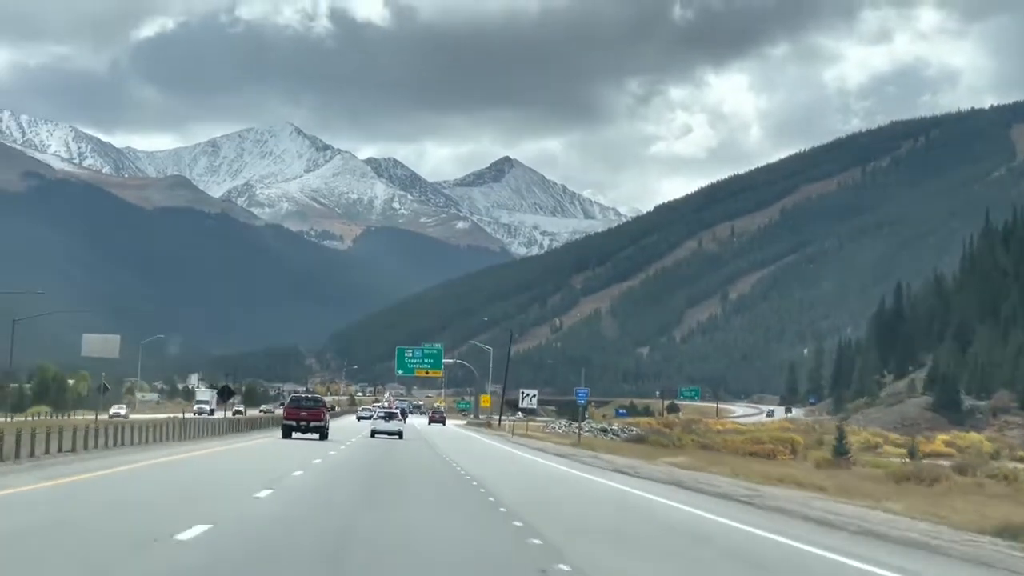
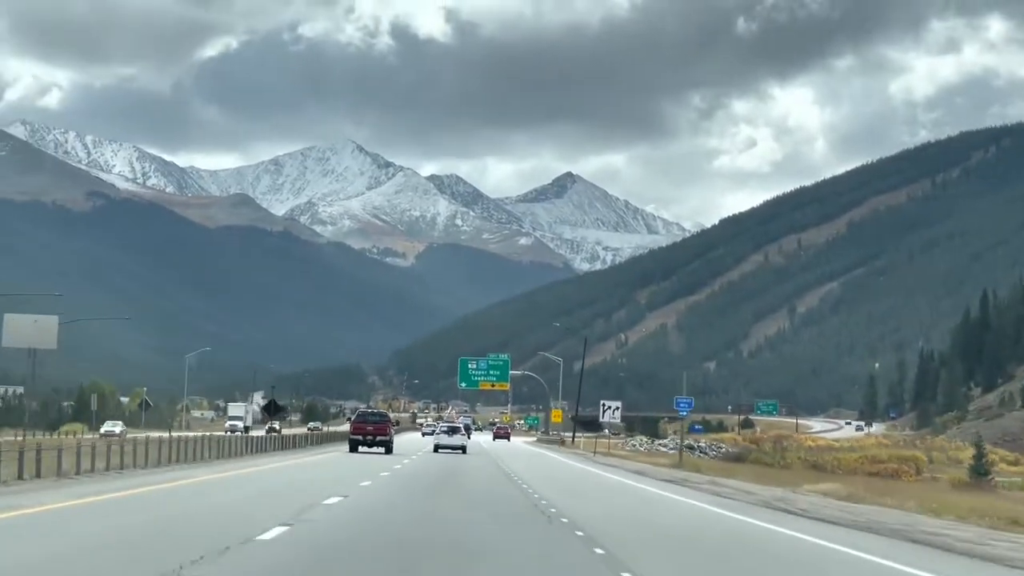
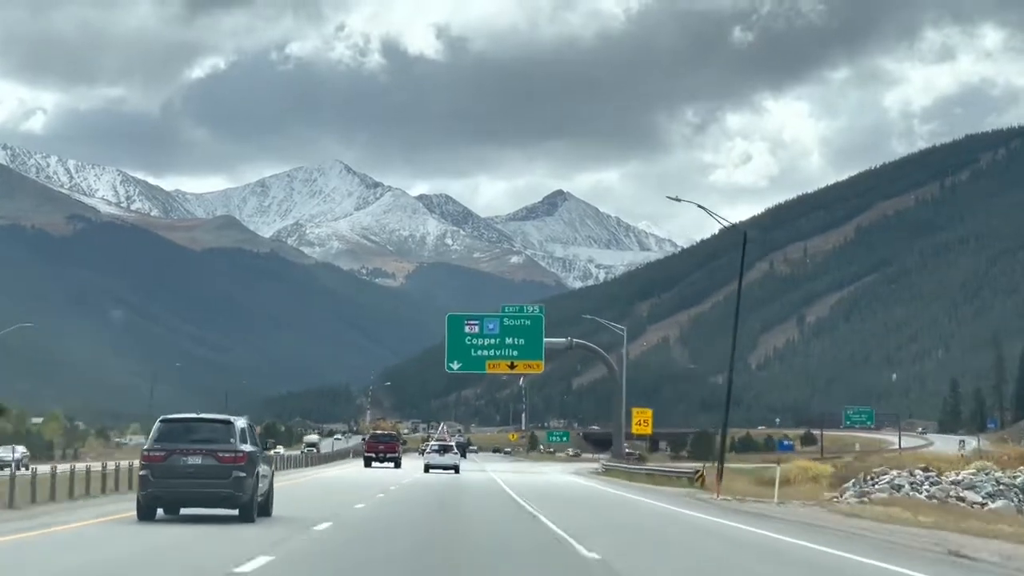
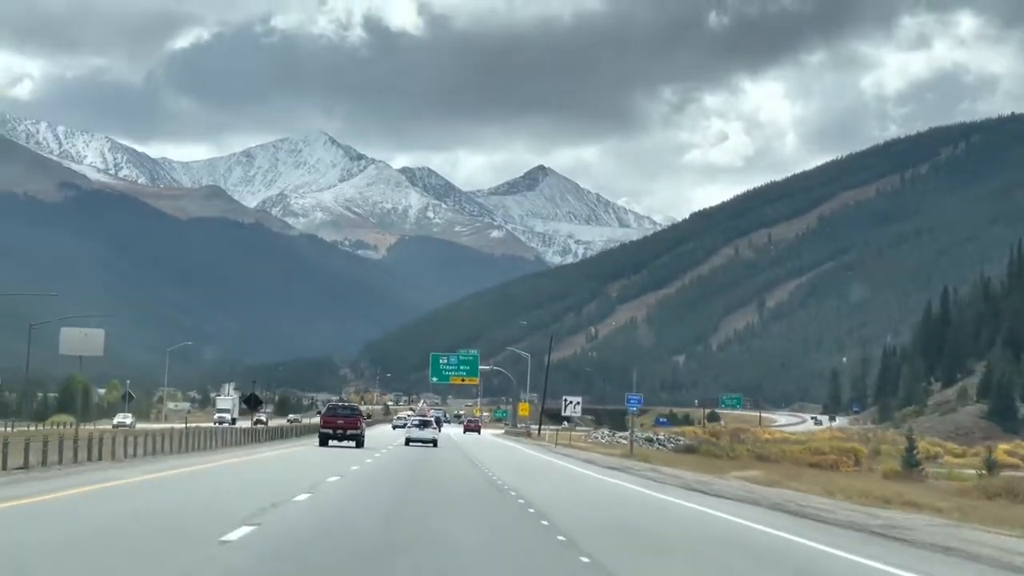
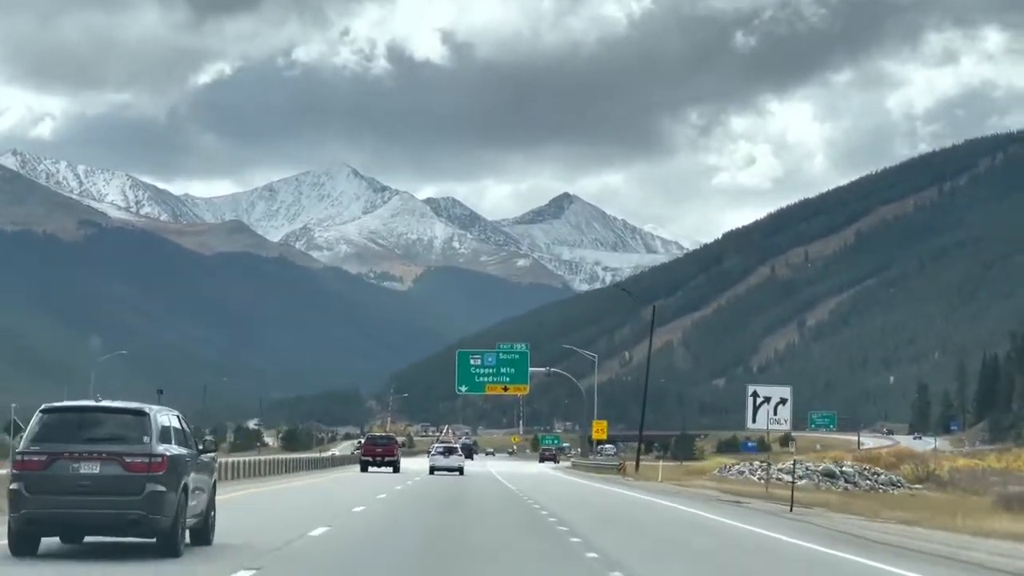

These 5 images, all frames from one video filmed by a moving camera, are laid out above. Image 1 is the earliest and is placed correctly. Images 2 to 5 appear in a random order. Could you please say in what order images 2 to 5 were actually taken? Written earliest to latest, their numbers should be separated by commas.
4, 2, 5, 3
